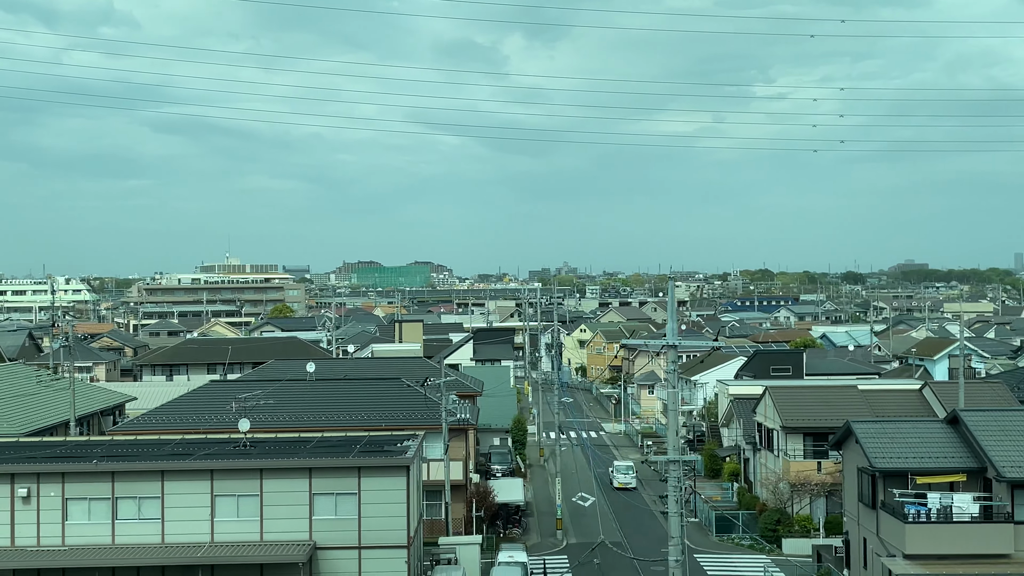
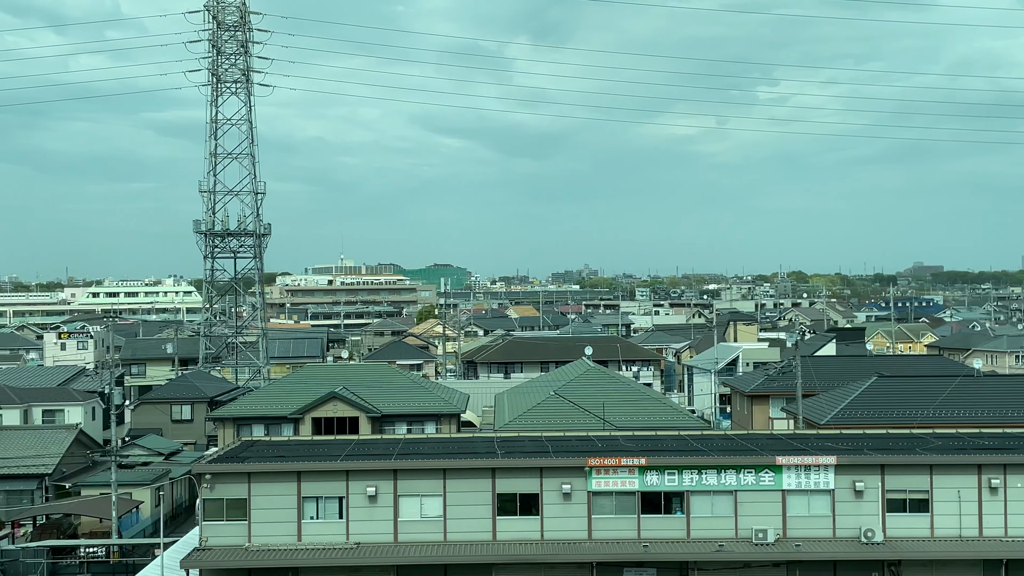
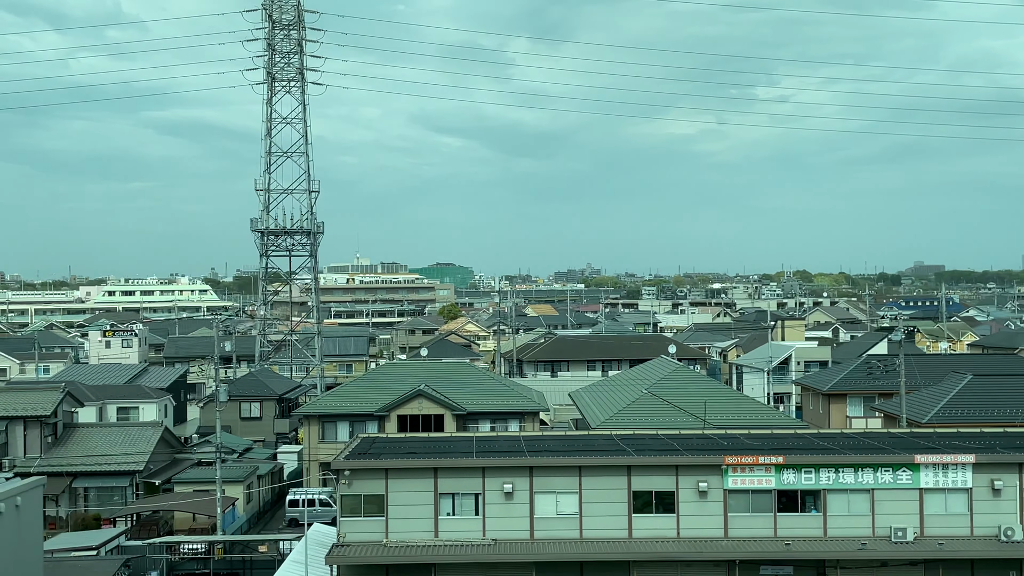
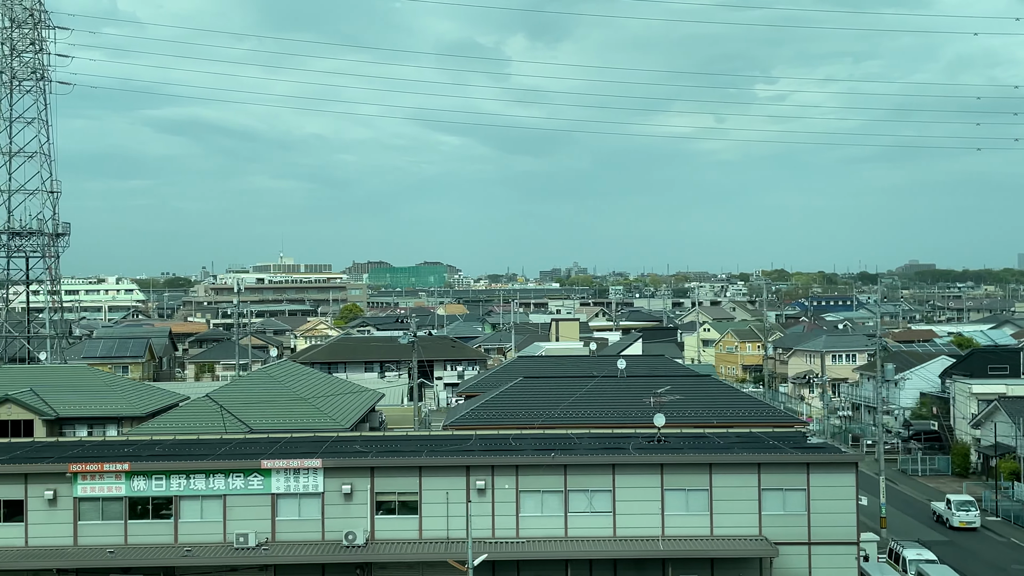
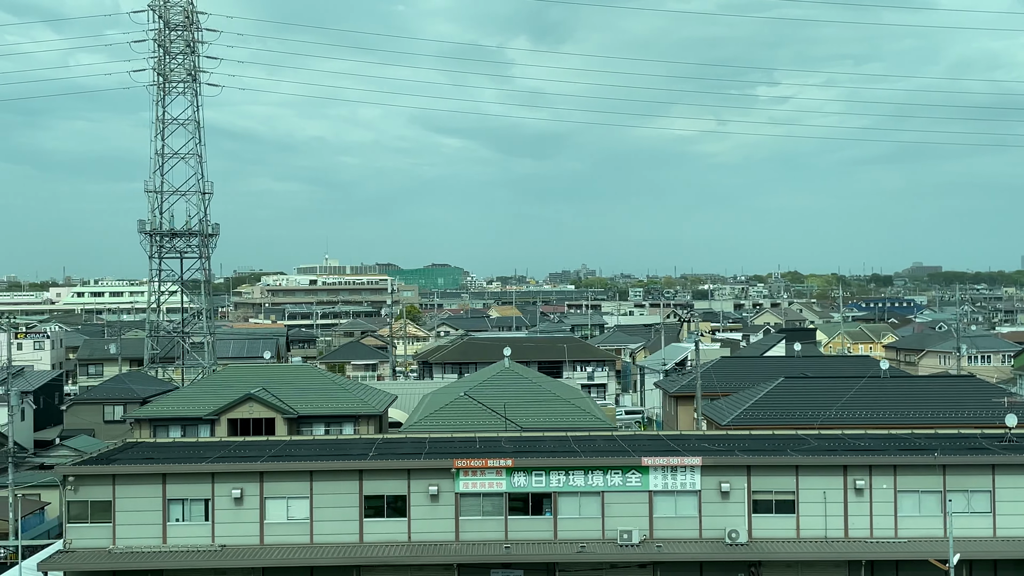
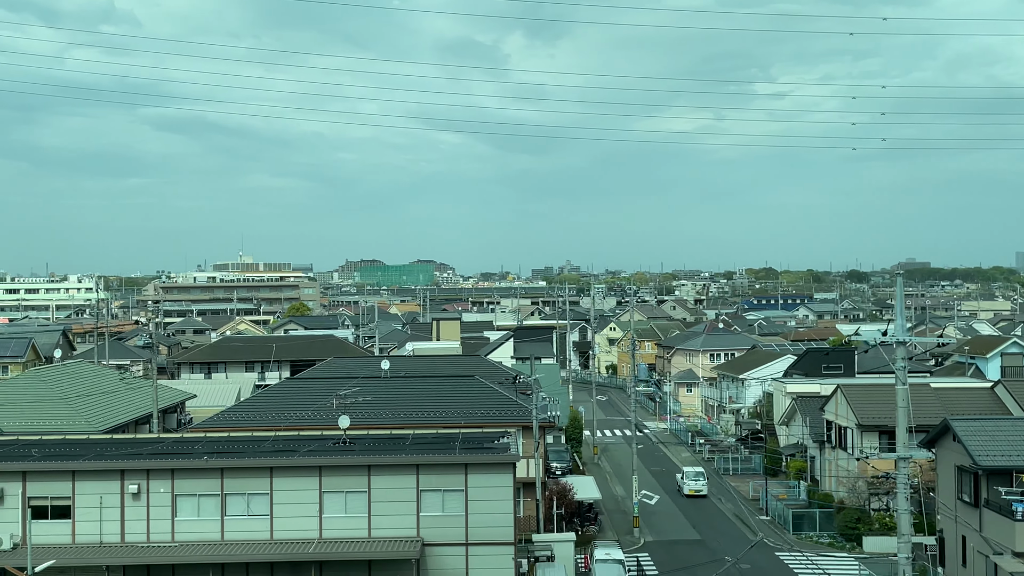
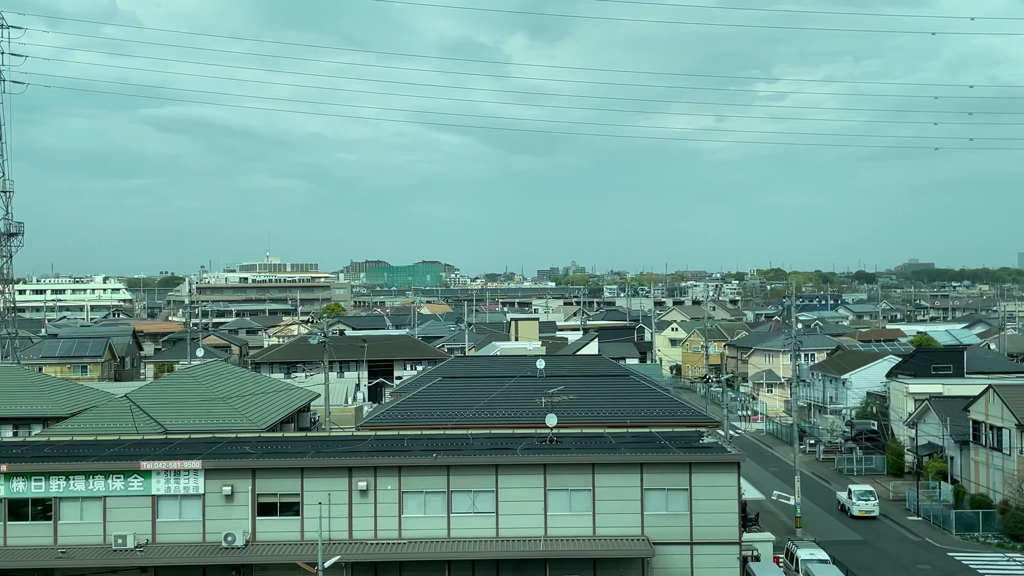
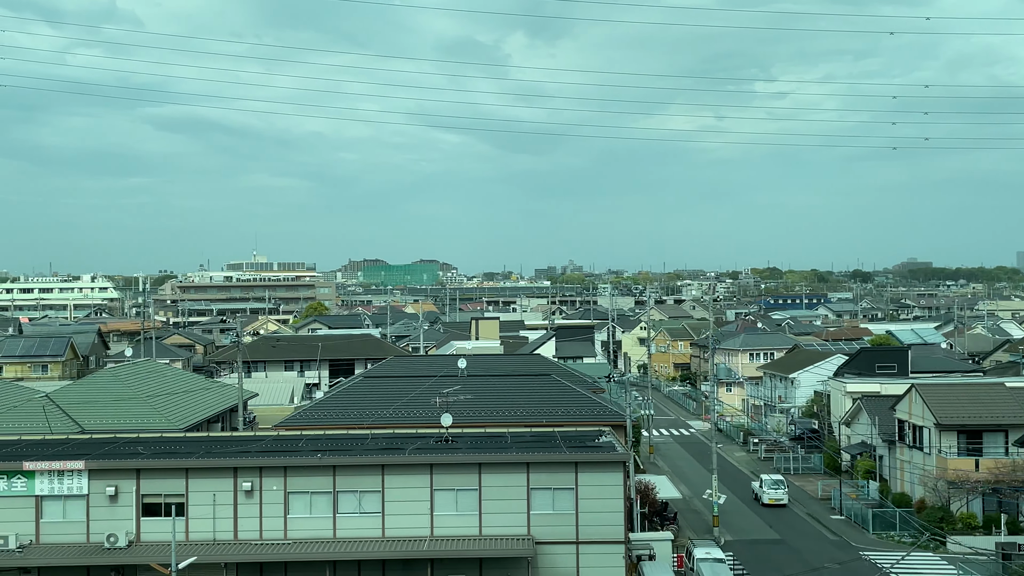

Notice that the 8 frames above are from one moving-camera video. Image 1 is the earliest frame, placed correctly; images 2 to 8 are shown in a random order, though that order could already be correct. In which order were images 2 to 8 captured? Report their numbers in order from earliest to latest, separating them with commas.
6, 8, 7, 4, 5, 2, 3
